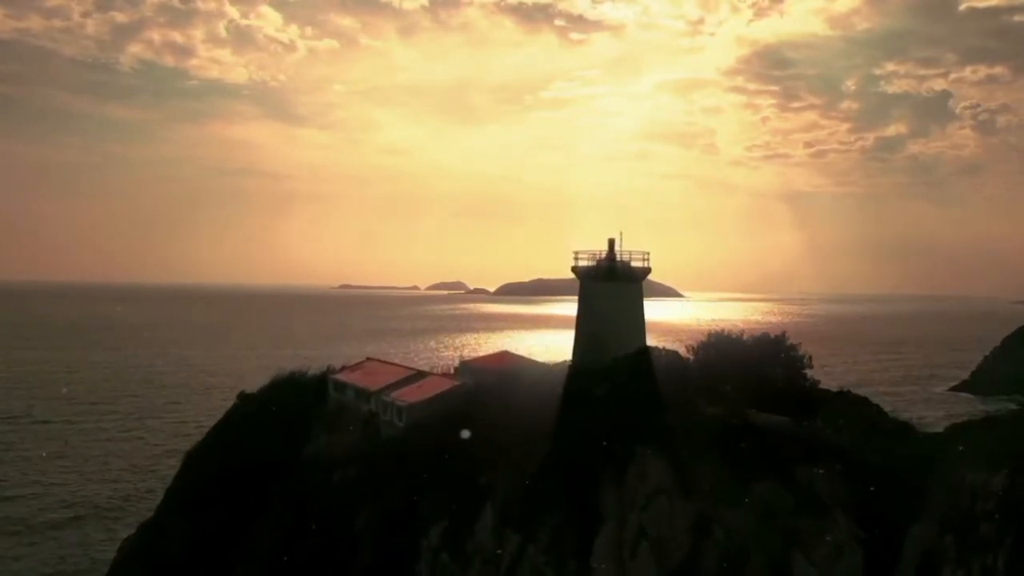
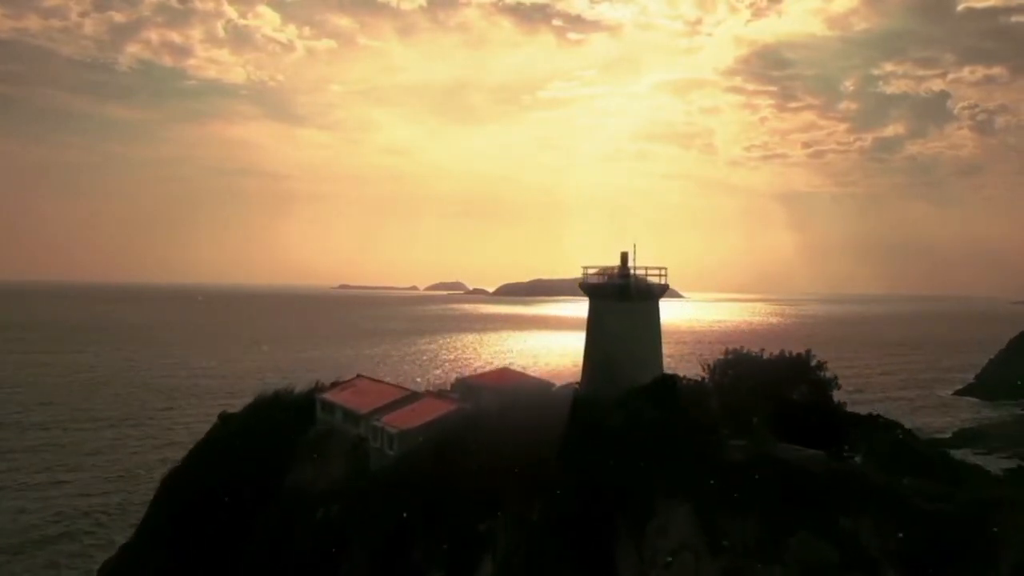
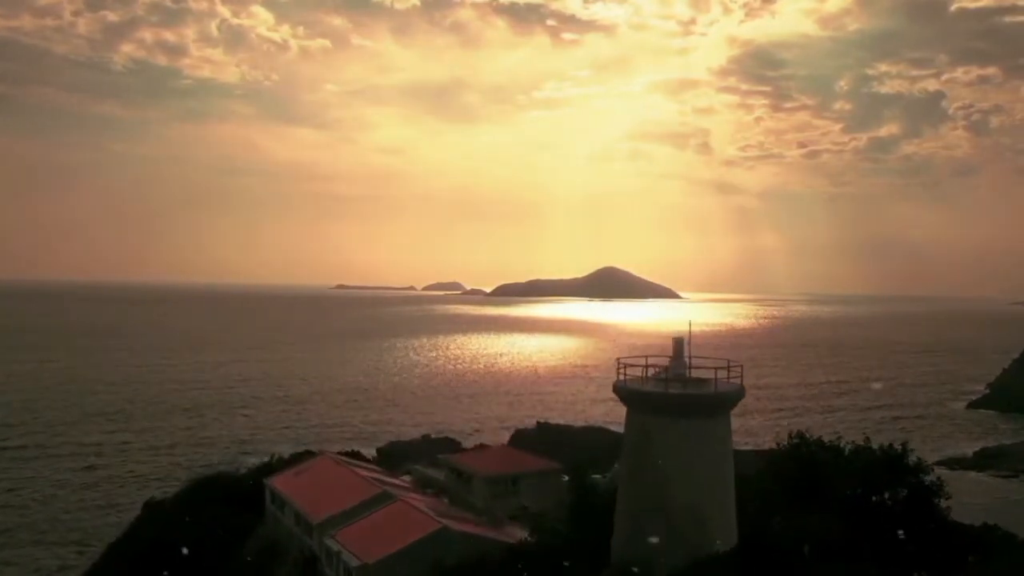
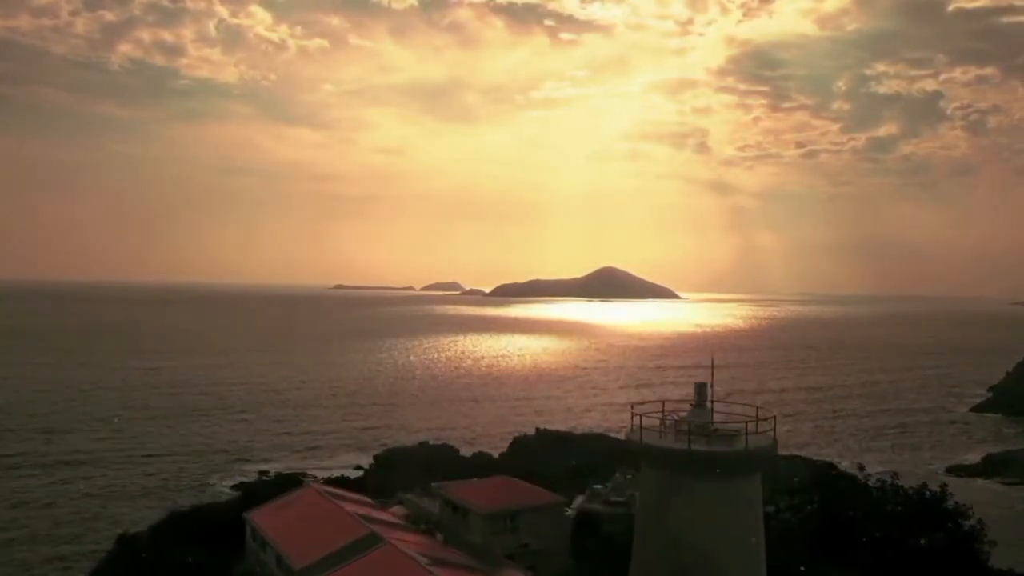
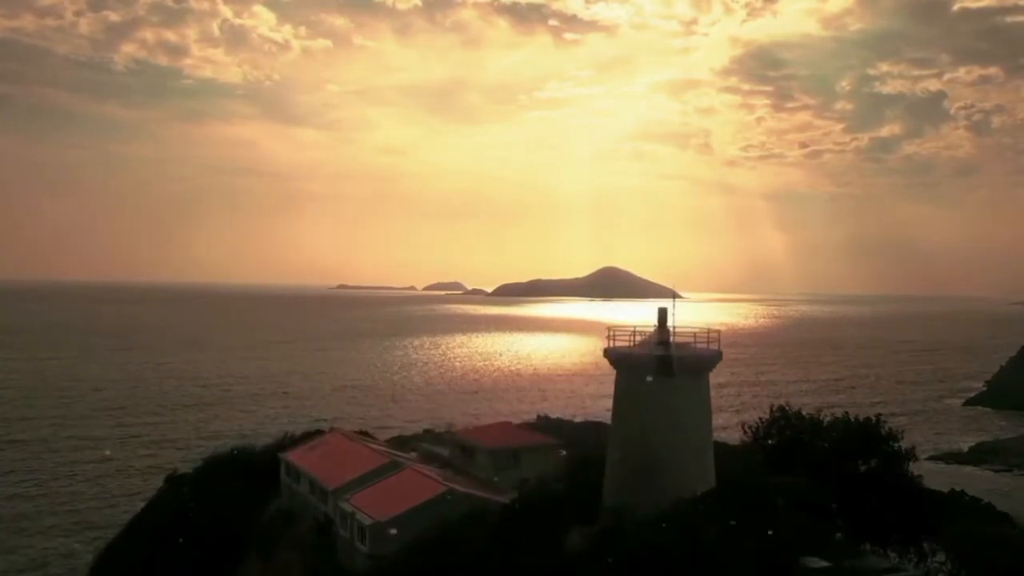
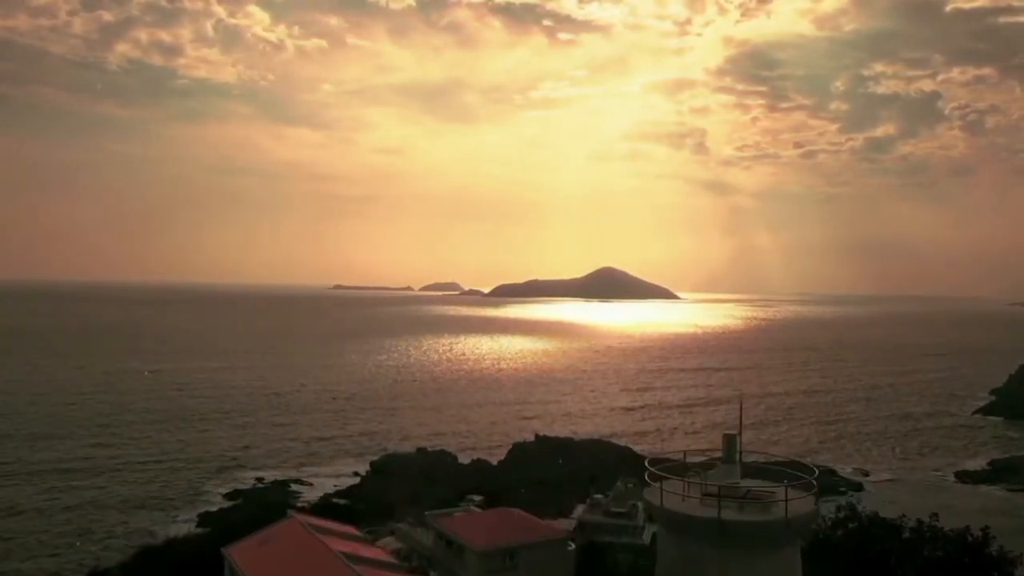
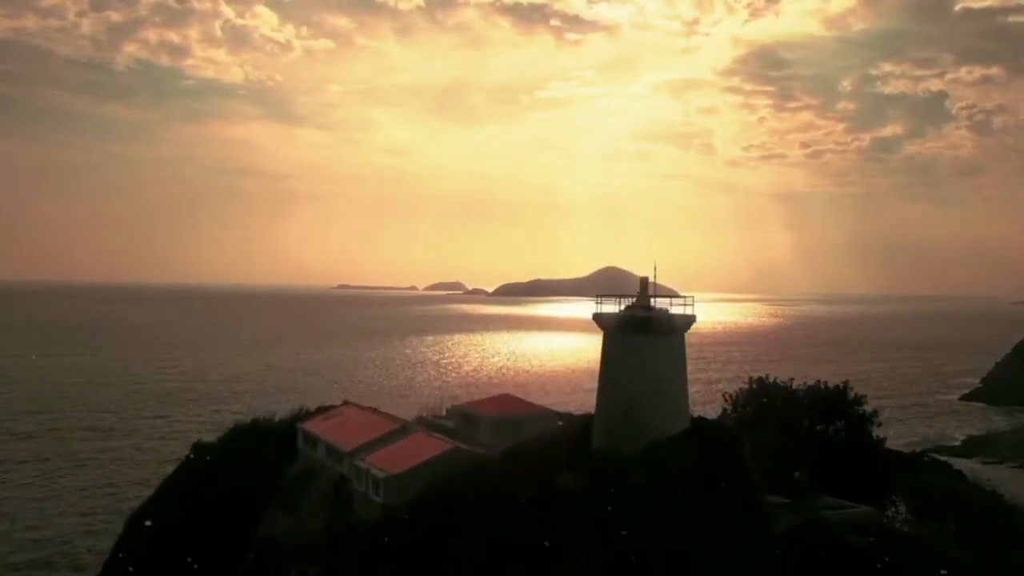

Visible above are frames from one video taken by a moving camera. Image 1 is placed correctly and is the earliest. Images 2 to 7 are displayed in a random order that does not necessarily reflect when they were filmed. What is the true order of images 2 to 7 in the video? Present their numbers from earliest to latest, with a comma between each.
2, 7, 5, 3, 4, 6
